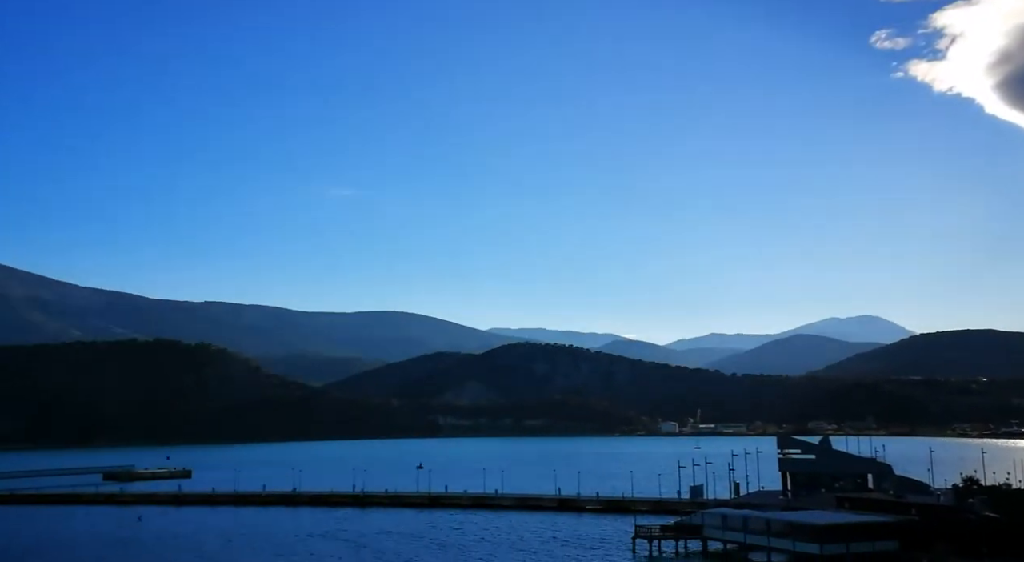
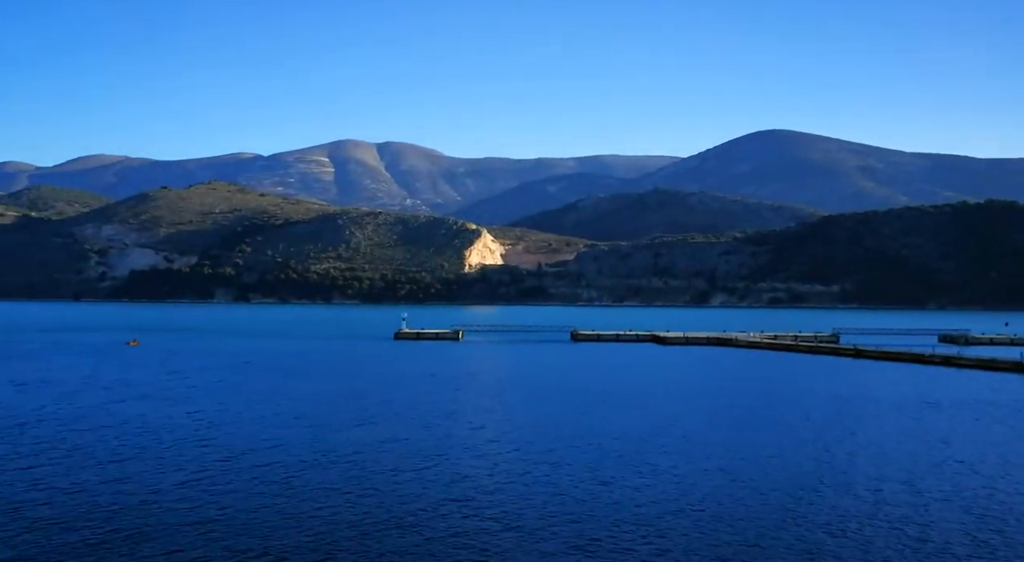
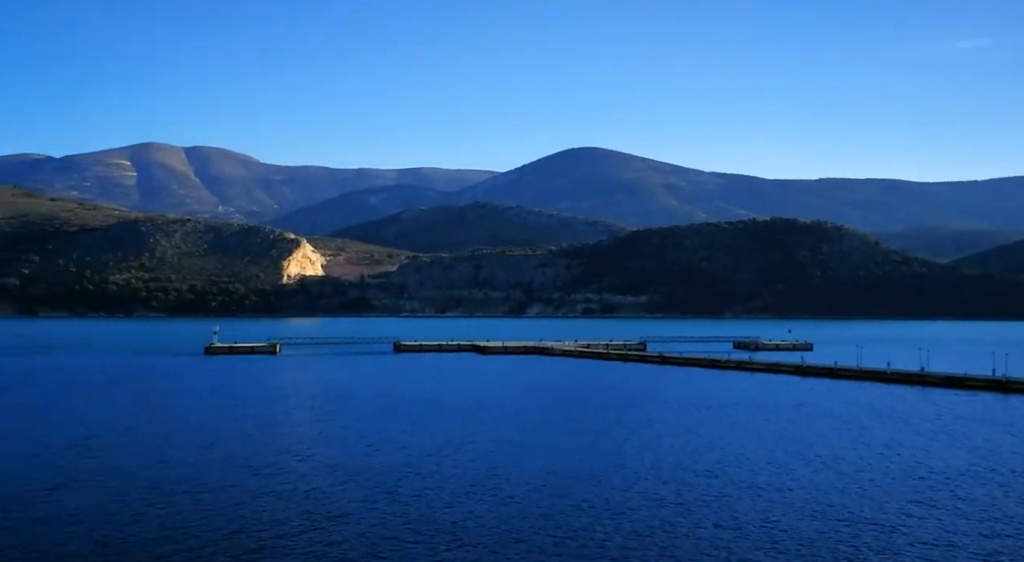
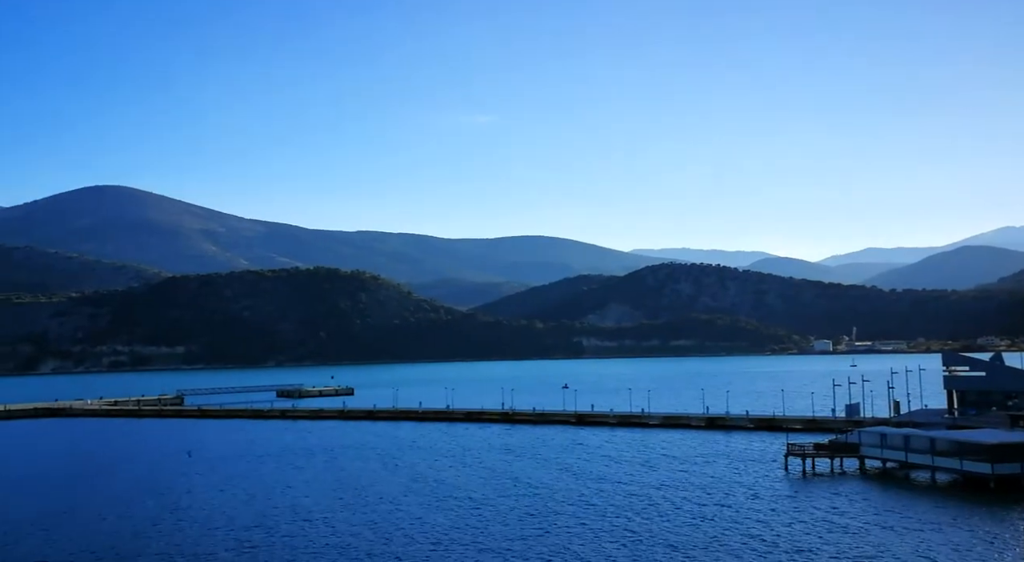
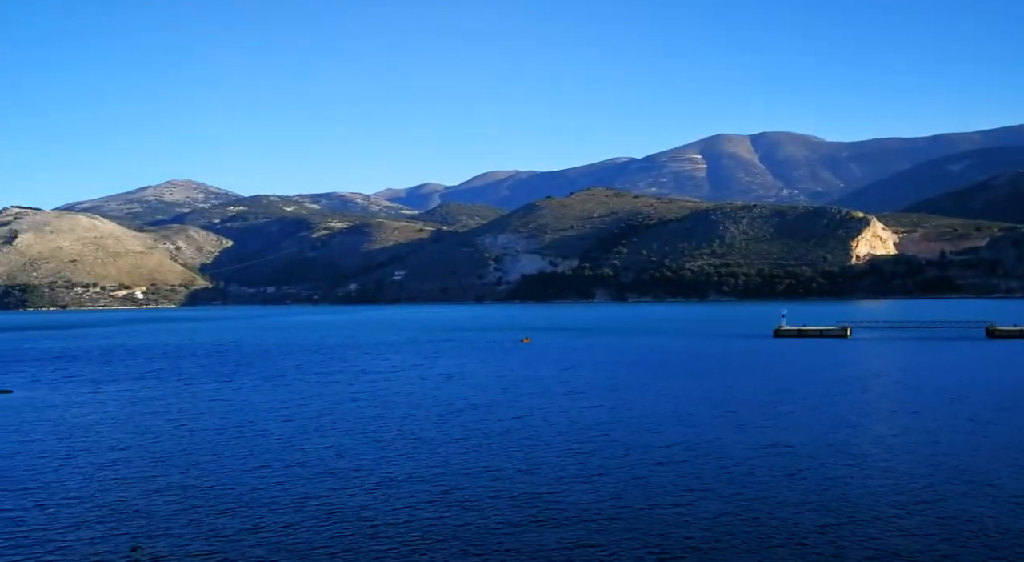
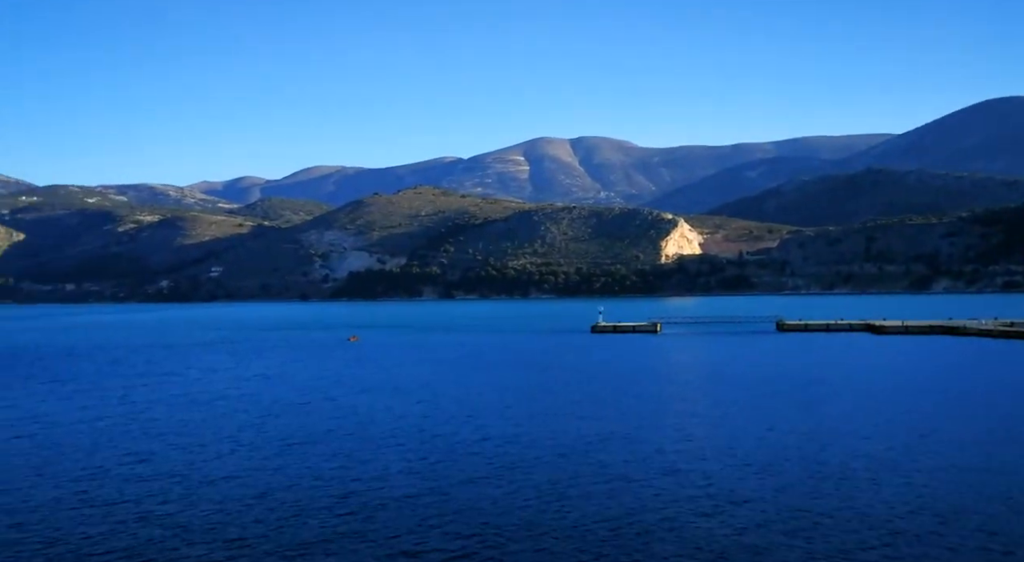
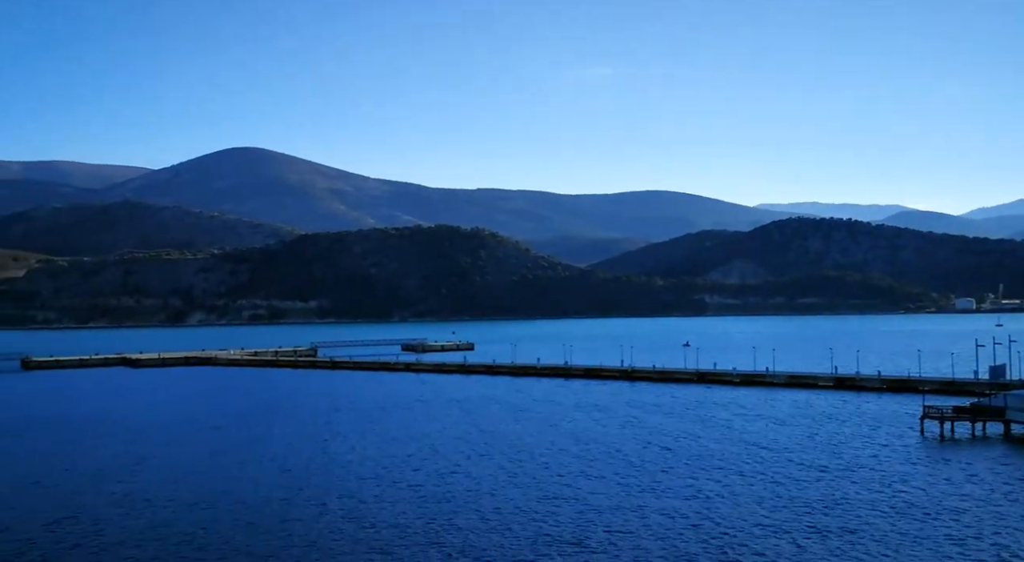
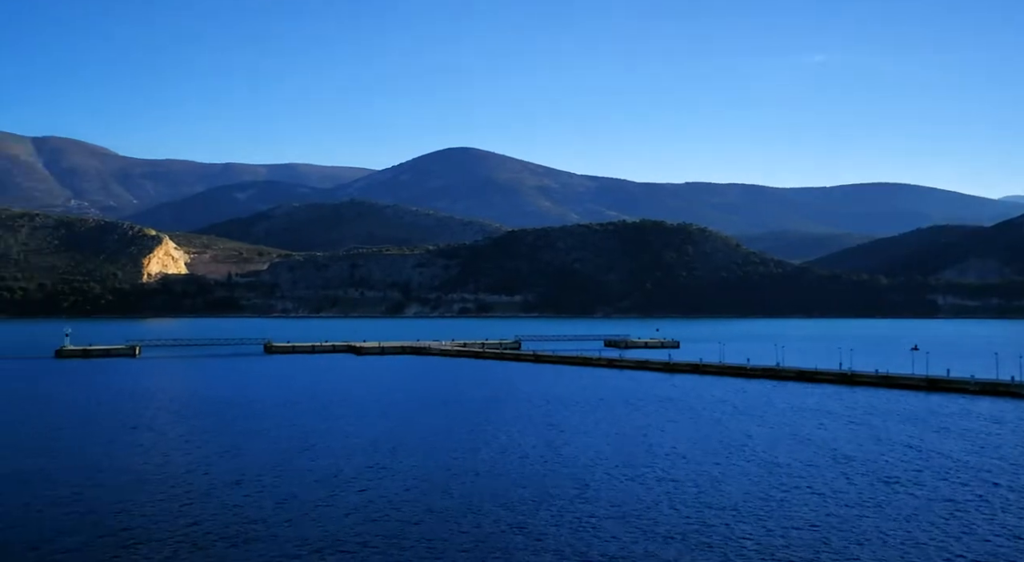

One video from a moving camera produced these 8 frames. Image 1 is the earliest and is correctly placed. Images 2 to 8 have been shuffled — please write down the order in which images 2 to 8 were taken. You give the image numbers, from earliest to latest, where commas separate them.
4, 7, 8, 3, 2, 6, 5
